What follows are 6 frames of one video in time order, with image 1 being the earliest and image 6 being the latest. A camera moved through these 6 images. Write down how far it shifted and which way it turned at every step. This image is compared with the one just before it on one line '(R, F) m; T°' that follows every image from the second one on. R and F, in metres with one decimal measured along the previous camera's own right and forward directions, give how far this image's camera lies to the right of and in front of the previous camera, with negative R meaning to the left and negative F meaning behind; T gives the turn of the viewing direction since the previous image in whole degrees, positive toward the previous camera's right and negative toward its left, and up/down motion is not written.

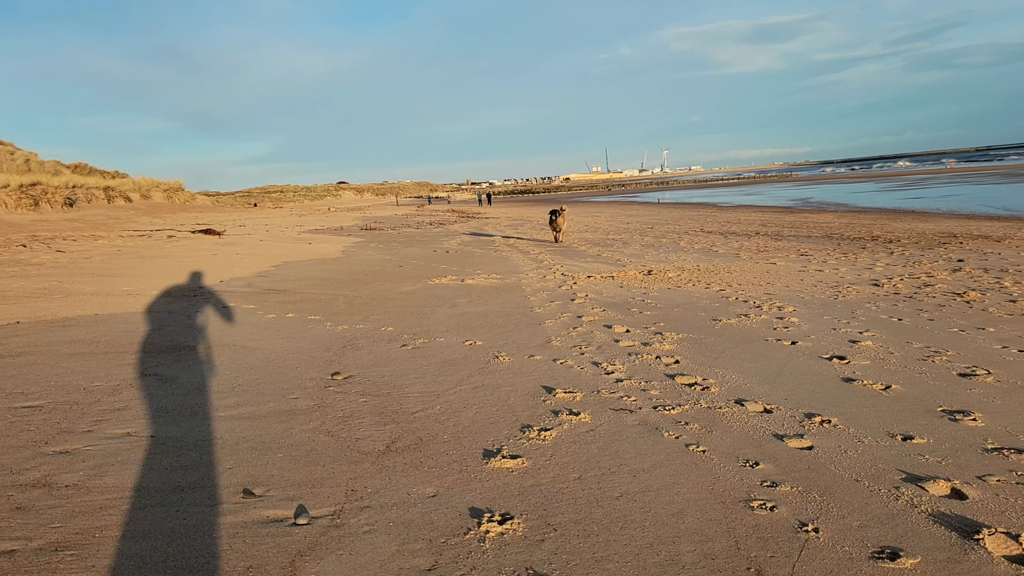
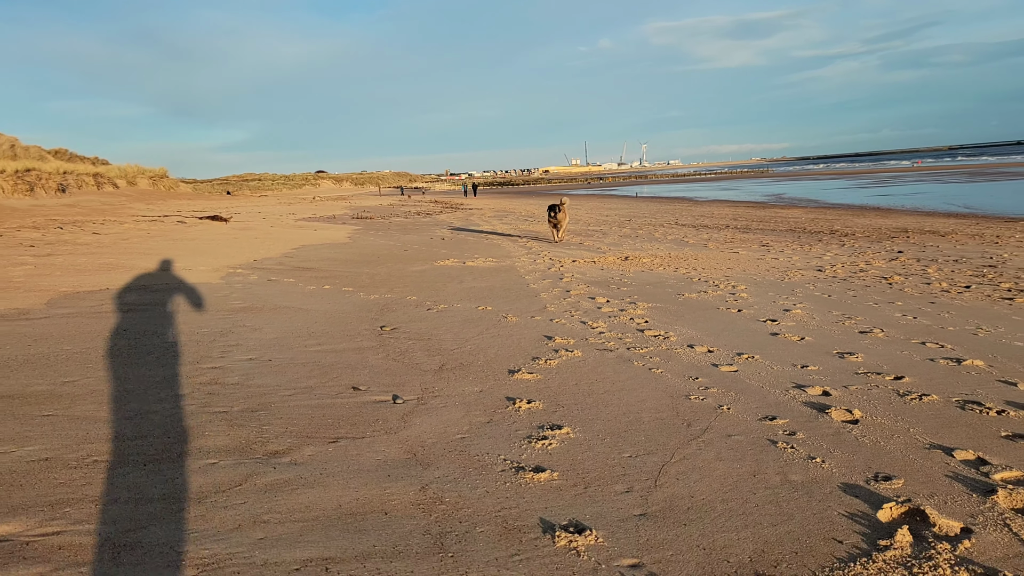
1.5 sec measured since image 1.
(-0.2, -1.2) m; +2°
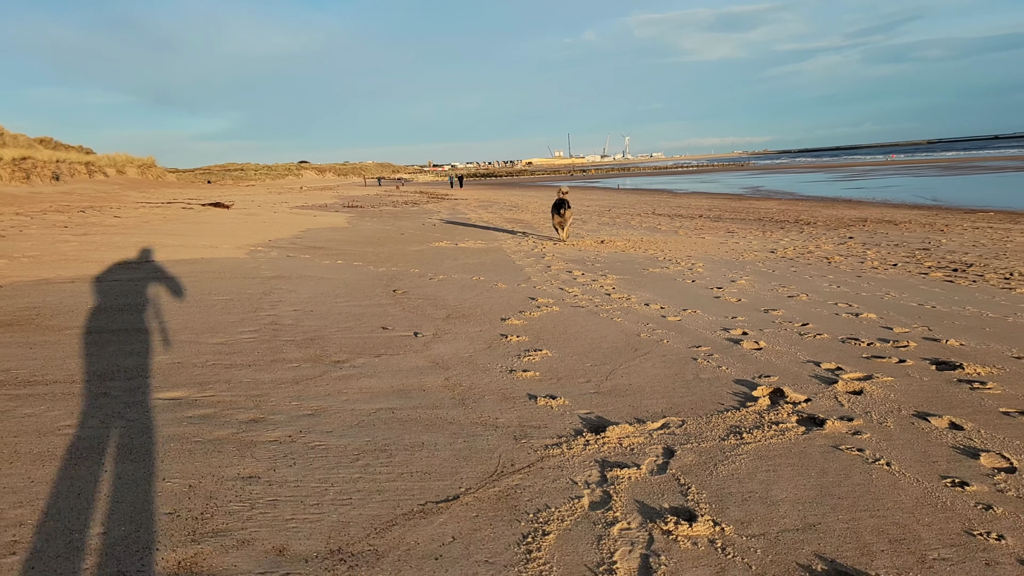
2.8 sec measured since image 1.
(-0.1, -1.1) m; +1°
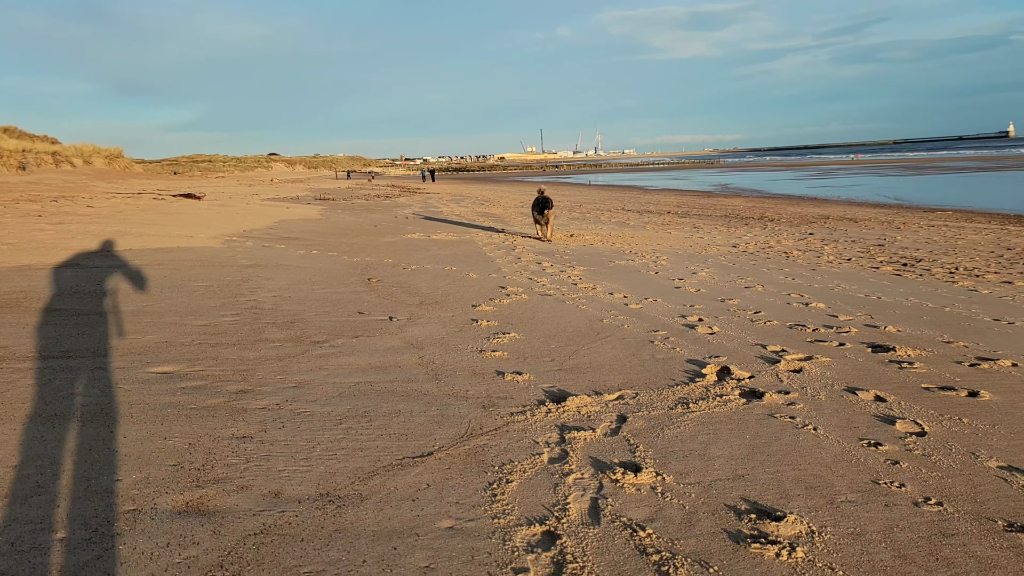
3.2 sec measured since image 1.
(0.0, -0.3) m; +2°
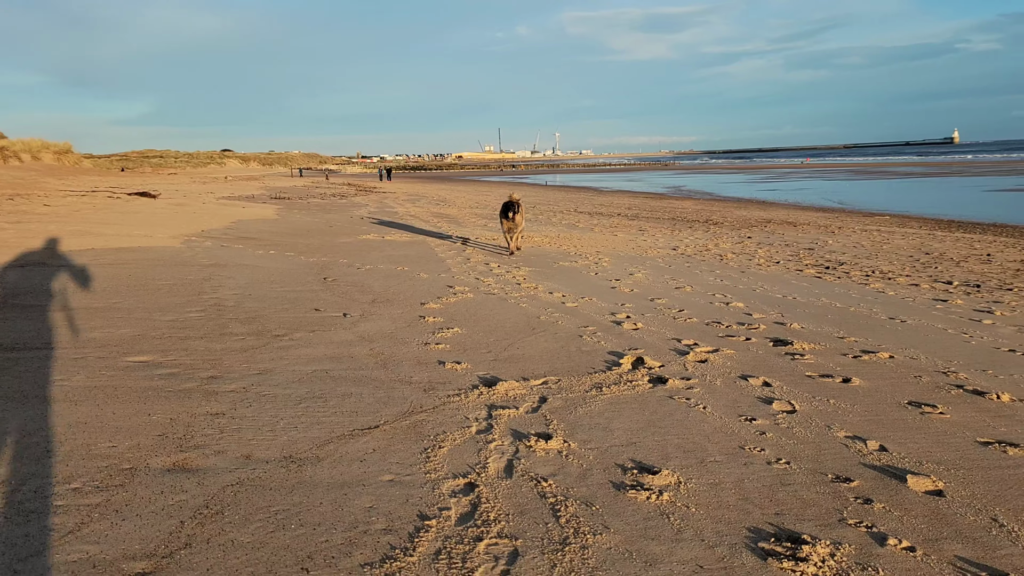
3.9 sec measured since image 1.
(+0.1, -0.5) m; +3°
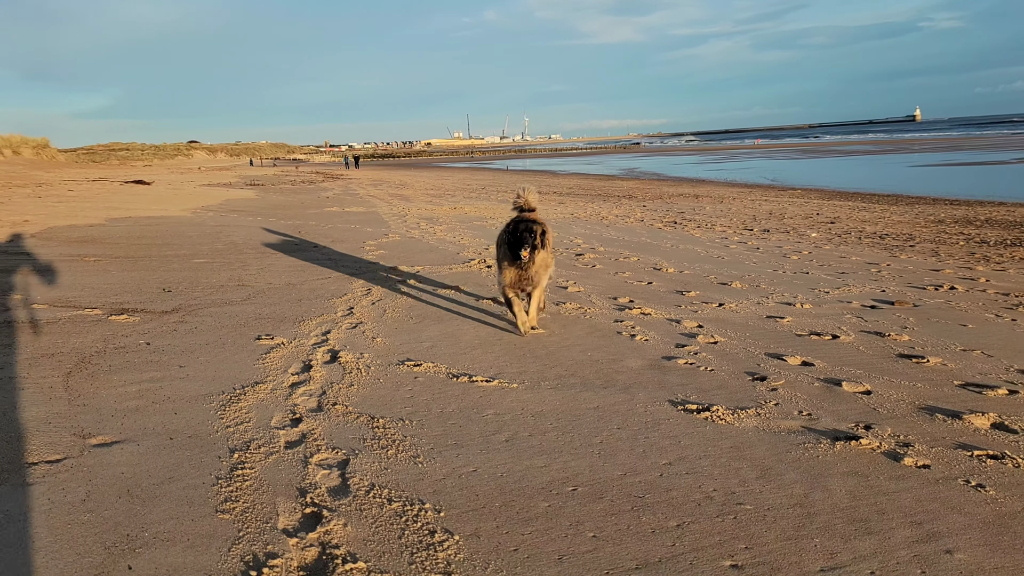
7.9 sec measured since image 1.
(+0.7, -3.2) m; +2°
